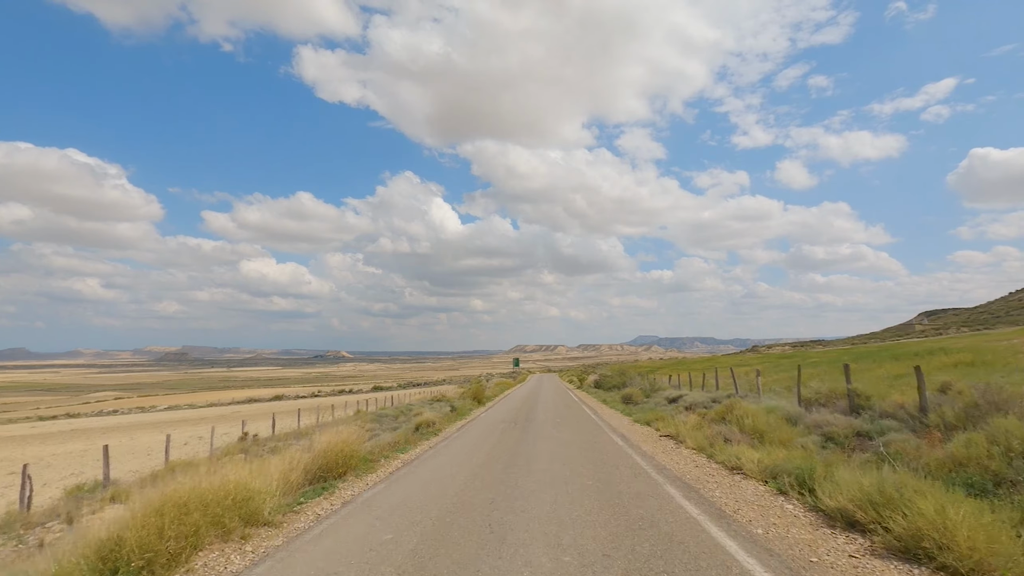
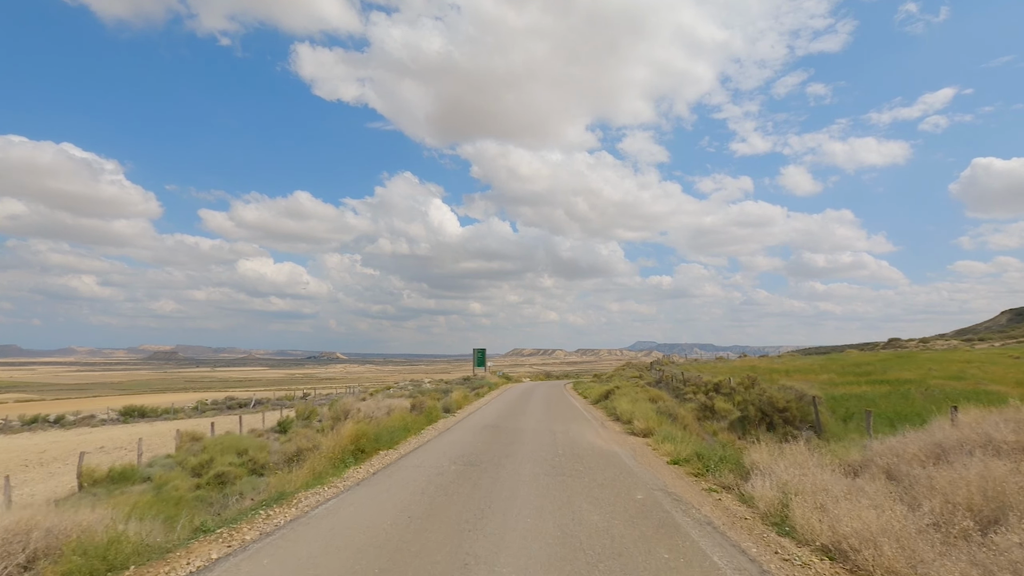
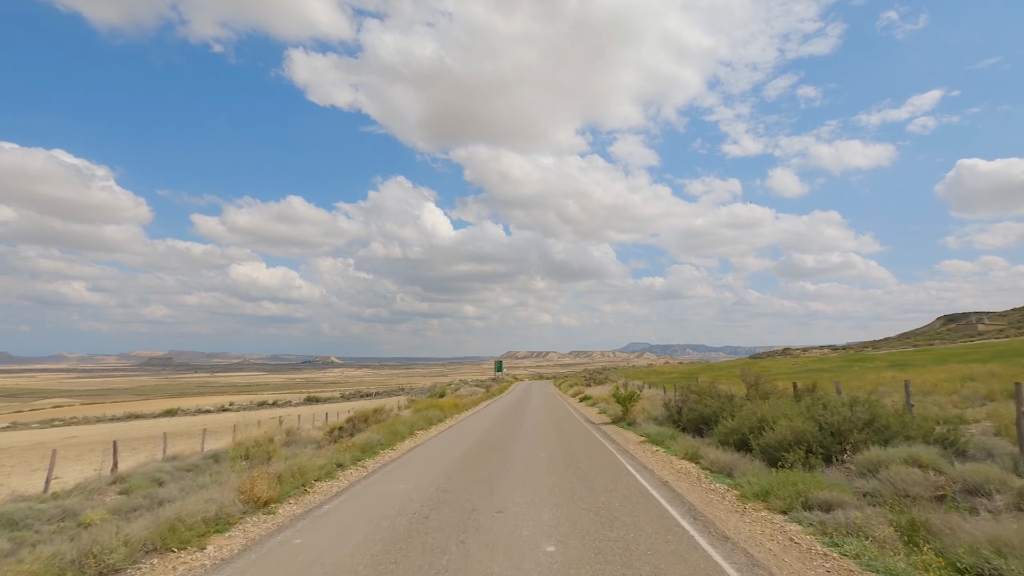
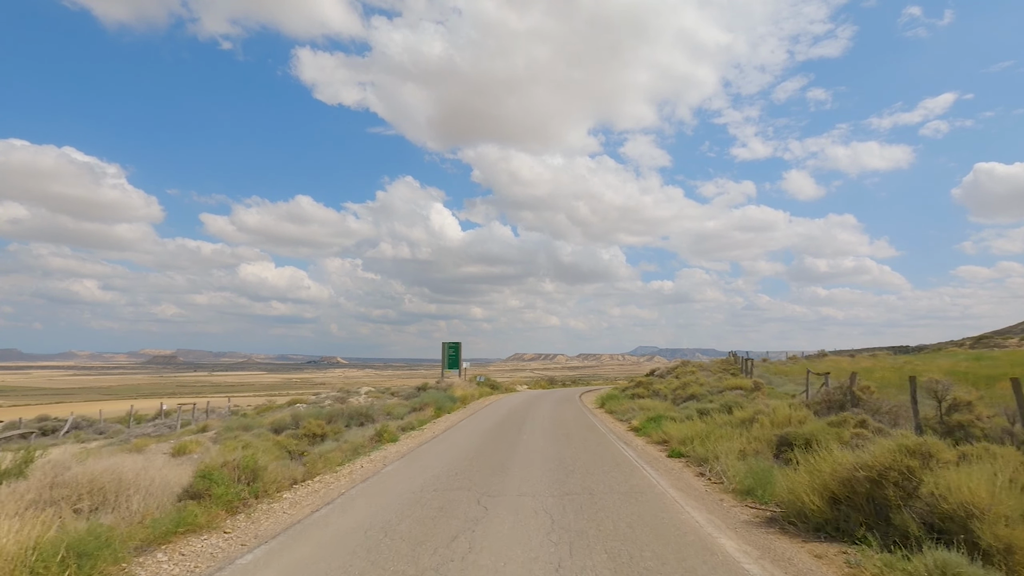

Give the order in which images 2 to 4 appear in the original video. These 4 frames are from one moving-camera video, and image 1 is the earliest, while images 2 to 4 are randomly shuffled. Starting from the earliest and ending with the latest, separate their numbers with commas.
3, 2, 4
